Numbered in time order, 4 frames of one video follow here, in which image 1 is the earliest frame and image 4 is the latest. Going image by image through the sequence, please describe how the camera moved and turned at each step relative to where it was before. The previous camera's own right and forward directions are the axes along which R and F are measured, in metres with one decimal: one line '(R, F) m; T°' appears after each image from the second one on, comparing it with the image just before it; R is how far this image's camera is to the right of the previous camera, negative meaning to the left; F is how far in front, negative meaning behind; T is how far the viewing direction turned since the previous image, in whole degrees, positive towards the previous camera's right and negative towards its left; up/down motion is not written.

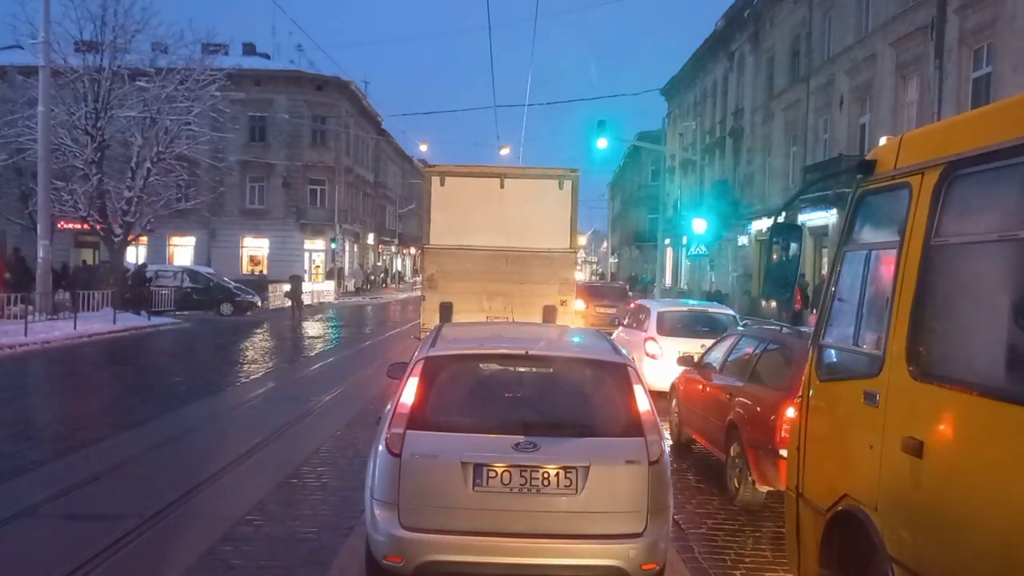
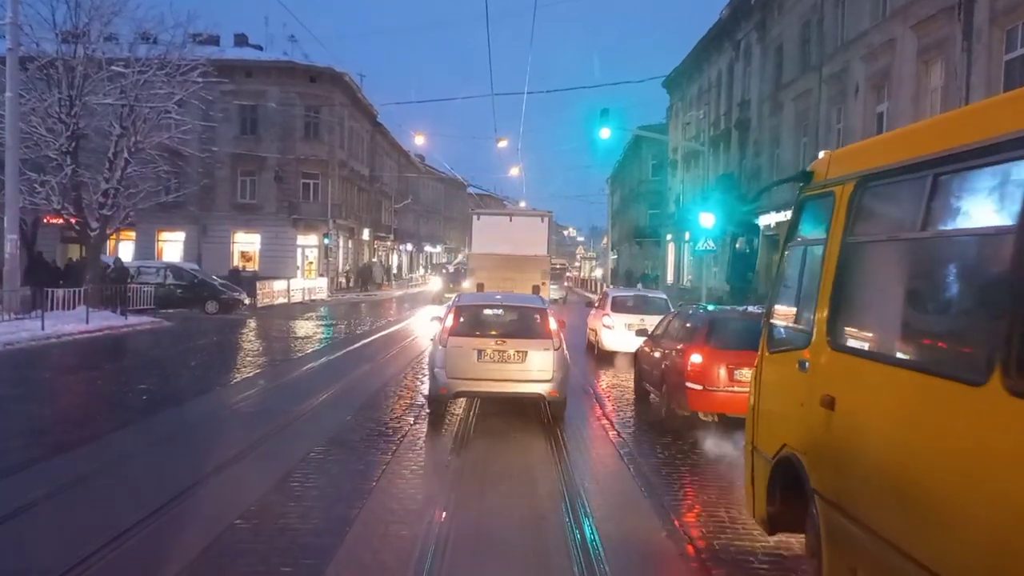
(0.0, +0.6) m; 0°
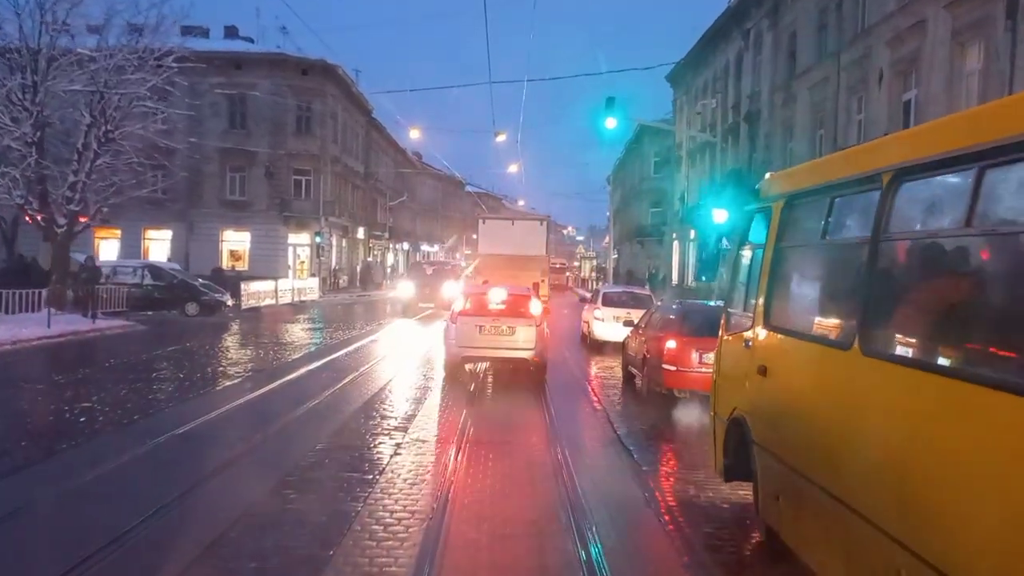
(0.0, +0.8) m; 0°
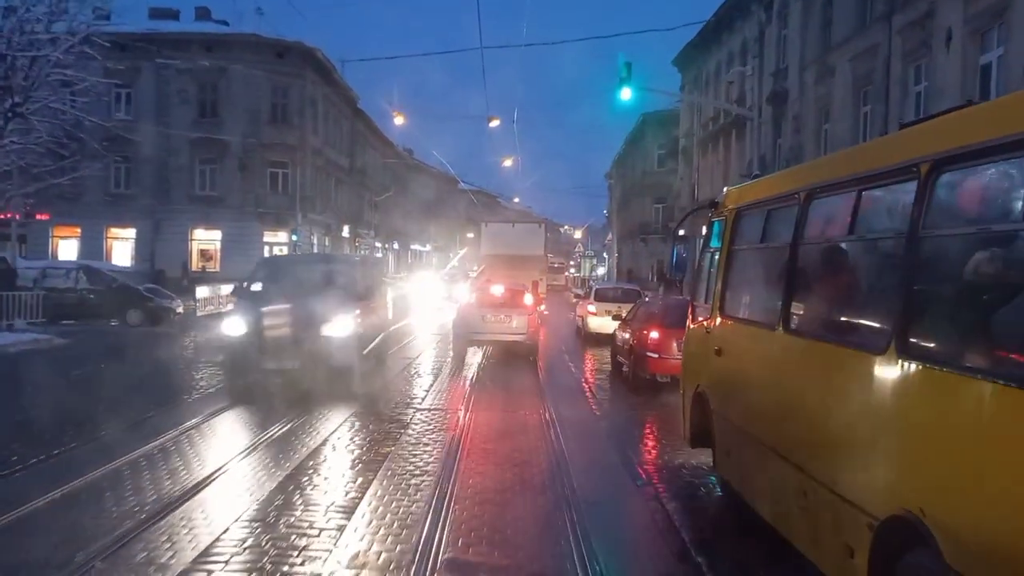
(0.0, +1.8) m; 0°
